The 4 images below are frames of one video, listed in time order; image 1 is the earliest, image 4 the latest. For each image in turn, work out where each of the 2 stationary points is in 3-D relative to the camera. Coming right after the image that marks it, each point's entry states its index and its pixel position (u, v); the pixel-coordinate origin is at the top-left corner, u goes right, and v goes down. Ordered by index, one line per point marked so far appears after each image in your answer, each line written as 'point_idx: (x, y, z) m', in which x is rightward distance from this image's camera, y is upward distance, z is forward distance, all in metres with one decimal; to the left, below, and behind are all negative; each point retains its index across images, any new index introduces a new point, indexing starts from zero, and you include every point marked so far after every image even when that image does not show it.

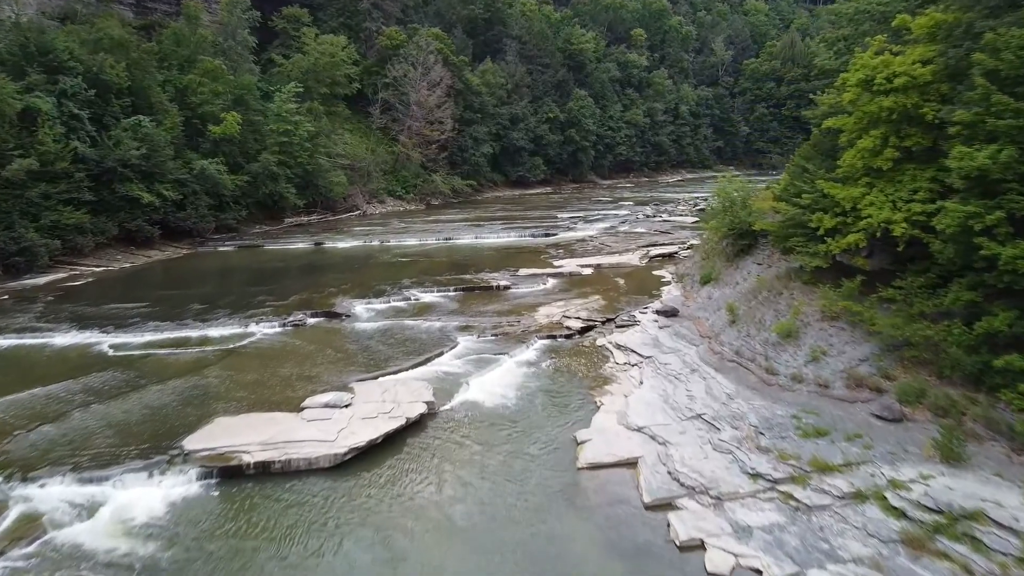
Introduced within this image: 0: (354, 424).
0: (-1.9, -1.6, +10.0) m
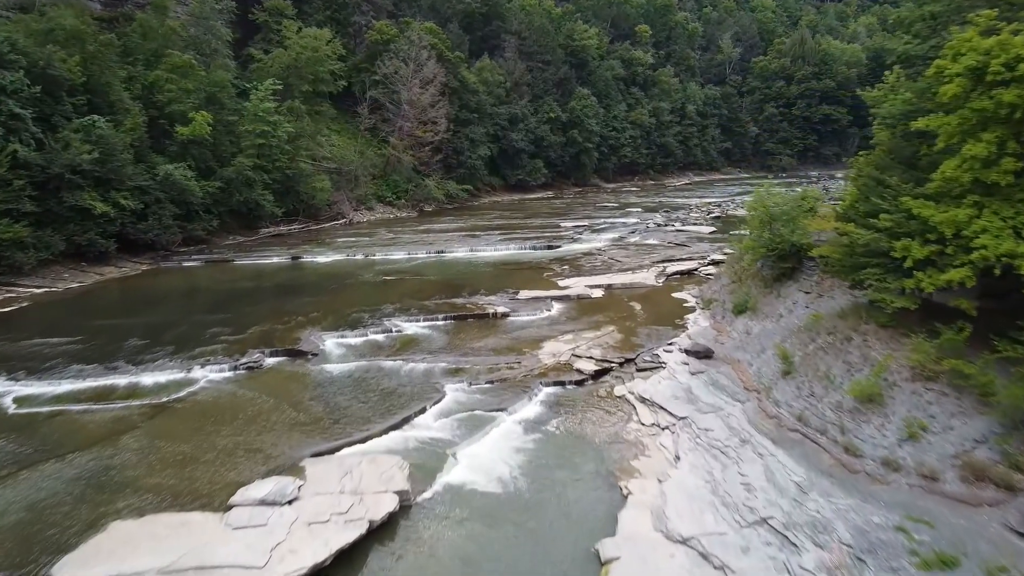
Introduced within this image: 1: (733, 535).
0: (-1.9, -2.1, +7.4) m
1: (+1.9, -2.1, +7.3) m
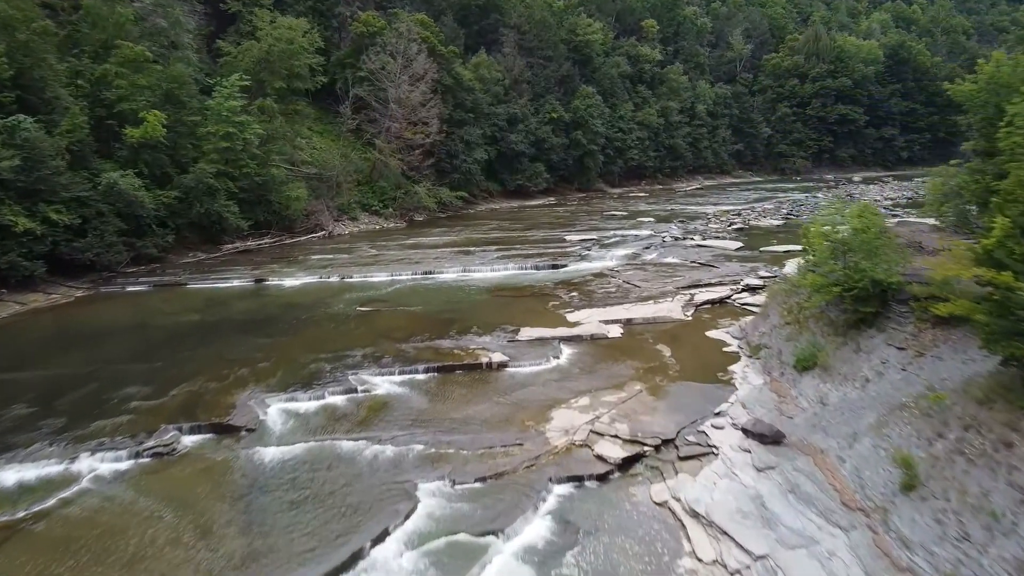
0: (-1.9, -2.8, +4.1) m
1: (+1.9, -2.7, +4.0) m
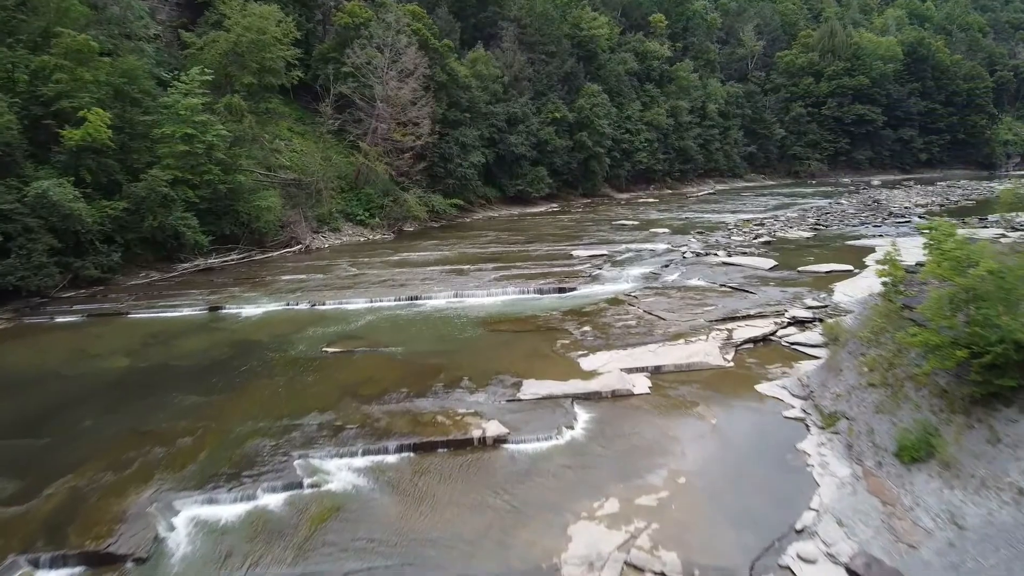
0: (-1.9, -3.4, +1.1) m
1: (+1.9, -3.3, +1.0) m
